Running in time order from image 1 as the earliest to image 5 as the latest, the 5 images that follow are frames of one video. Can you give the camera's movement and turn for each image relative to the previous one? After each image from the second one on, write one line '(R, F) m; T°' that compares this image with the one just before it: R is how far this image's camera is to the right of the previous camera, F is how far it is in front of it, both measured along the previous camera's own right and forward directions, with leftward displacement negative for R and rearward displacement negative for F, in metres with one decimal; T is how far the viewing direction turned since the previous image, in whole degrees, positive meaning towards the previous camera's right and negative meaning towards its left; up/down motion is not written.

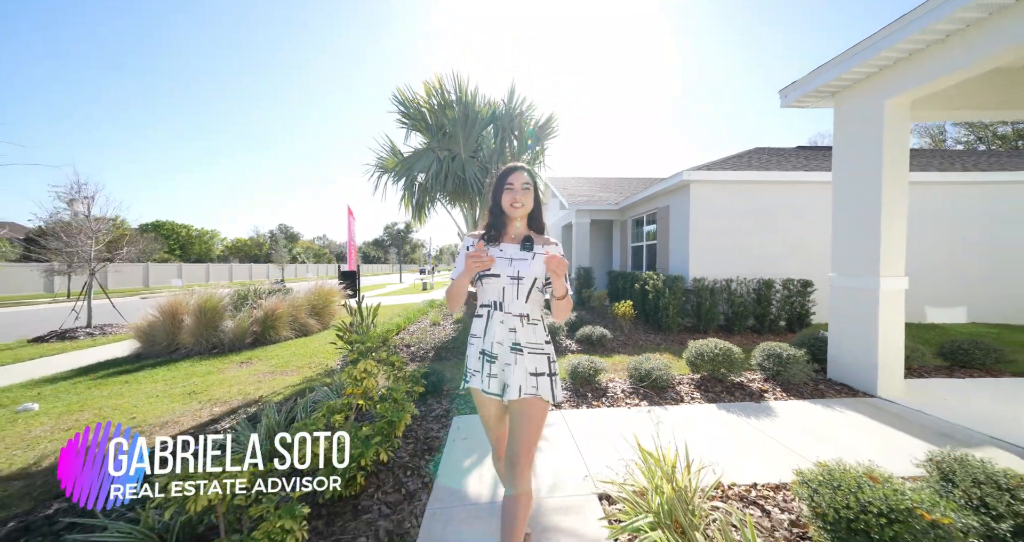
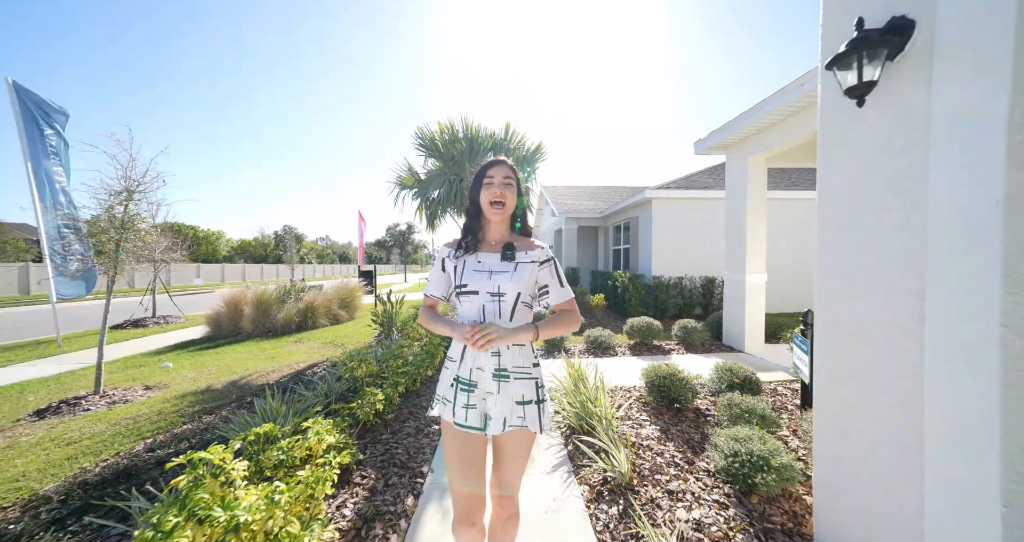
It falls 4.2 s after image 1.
(+0.1, -2.0) m; 0°
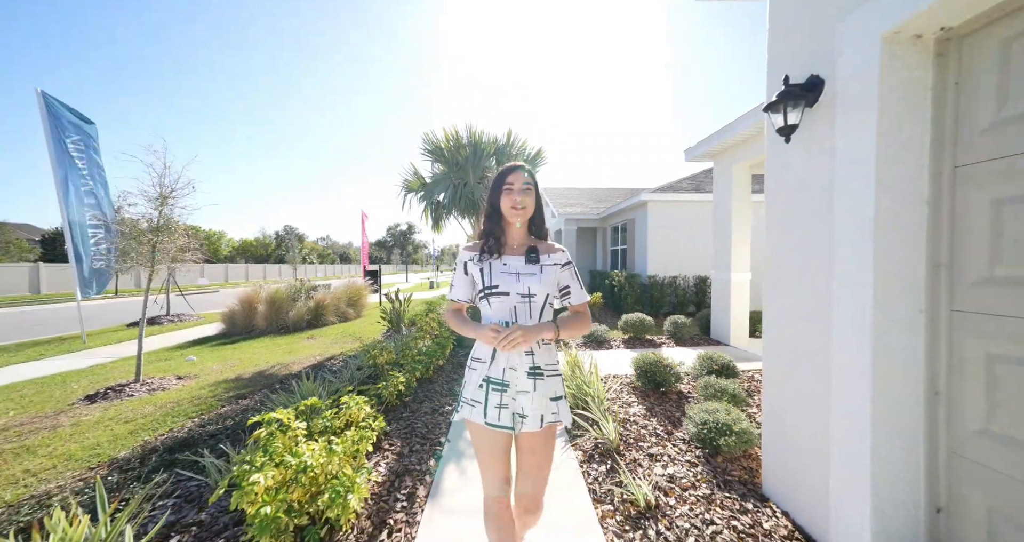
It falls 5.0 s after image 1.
(0.0, -0.5) m; 0°
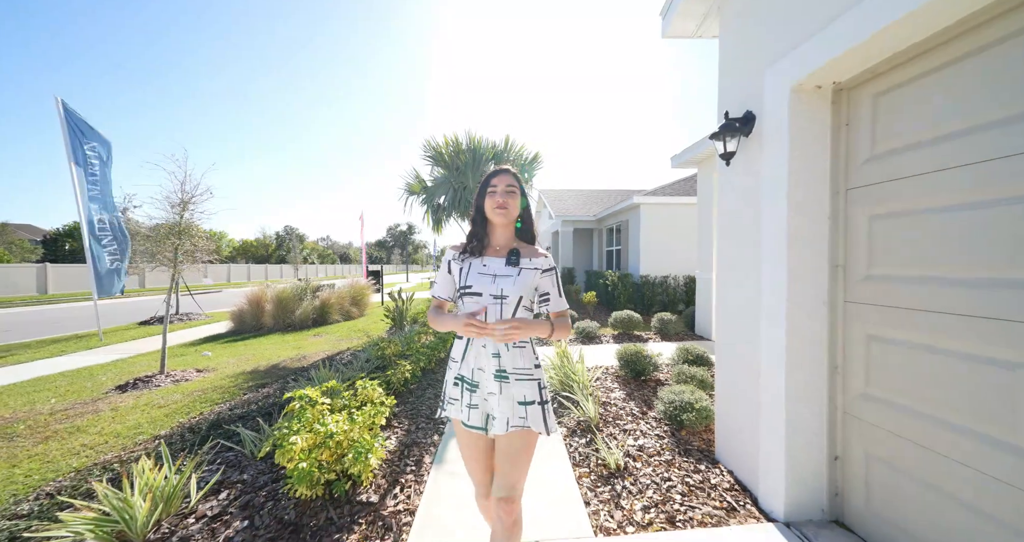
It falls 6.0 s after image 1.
(+0.1, -0.4) m; 0°
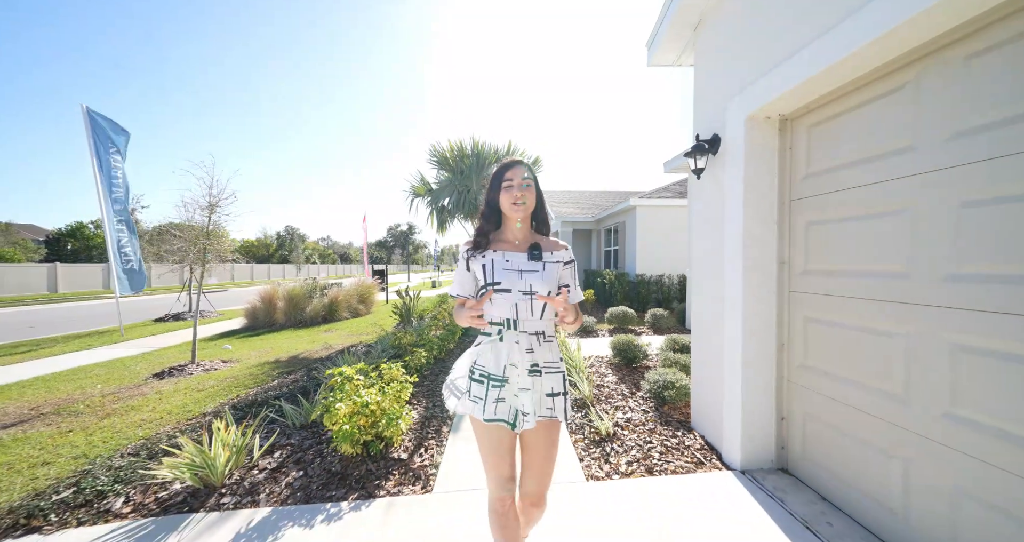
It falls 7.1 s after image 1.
(-0.1, -0.5) m; 0°
